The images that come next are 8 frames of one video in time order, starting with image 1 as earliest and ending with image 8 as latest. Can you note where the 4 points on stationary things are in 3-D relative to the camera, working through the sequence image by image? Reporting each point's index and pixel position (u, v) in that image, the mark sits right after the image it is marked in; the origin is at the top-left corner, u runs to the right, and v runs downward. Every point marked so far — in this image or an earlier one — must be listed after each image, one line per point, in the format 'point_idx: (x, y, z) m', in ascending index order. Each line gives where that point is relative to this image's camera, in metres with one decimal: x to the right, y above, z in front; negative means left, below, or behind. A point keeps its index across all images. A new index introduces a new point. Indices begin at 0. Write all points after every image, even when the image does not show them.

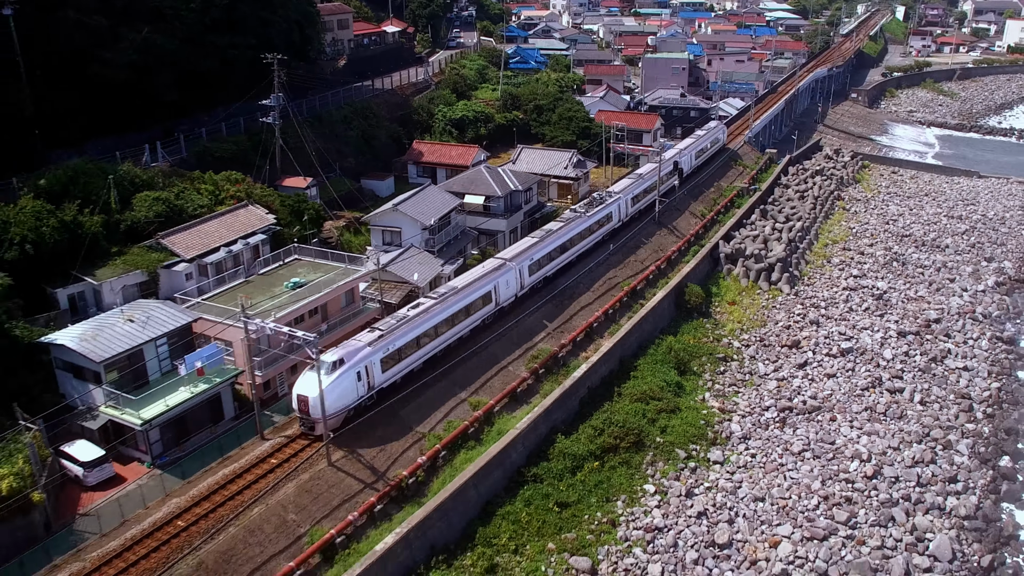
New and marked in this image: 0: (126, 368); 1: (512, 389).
0: (-7.5, -1.6, +16.3) m
1: (+0.3, -2.1, +18.9) m
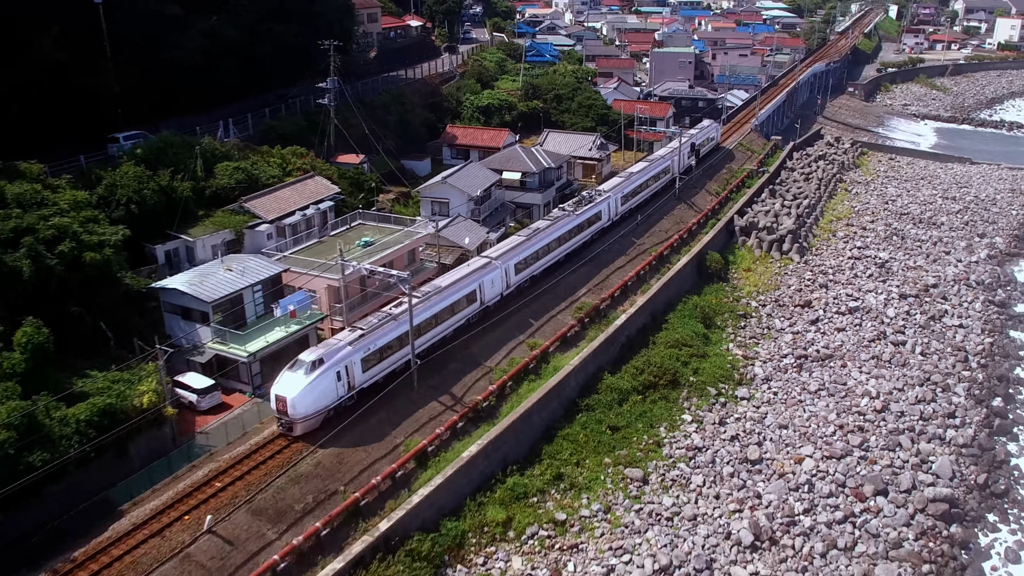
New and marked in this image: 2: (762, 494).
0: (-6.3, -0.5, +18.5) m
1: (+1.5, -1.0, +21.2) m
2: (+5.1, -4.3, +17.3) m
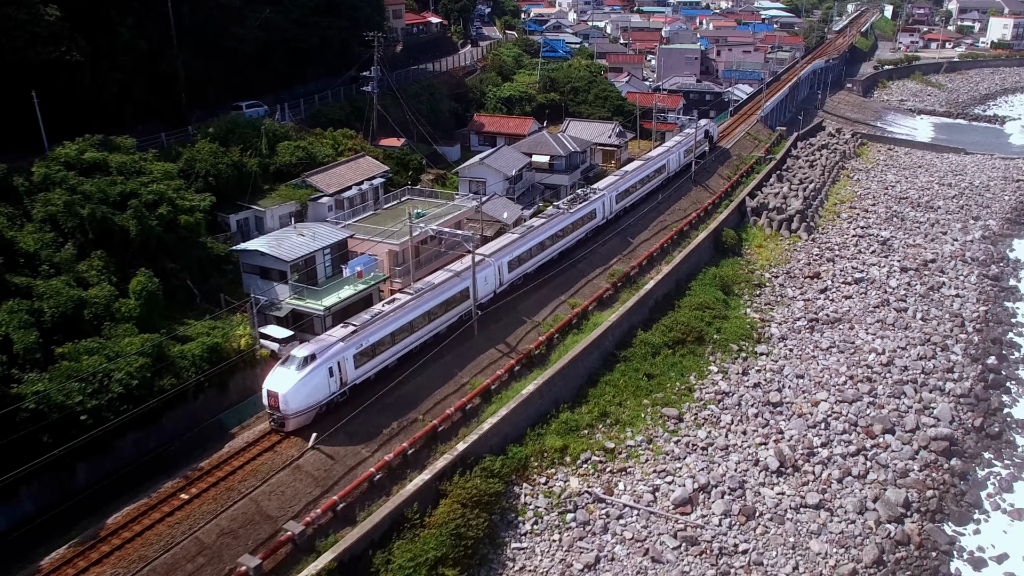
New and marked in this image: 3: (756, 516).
0: (-5.1, +0.4, +20.5) m
1: (+2.6, -0.1, +23.3) m
2: (+6.3, -3.3, +19.4) m
3: (+5.0, -4.6, +17.0) m
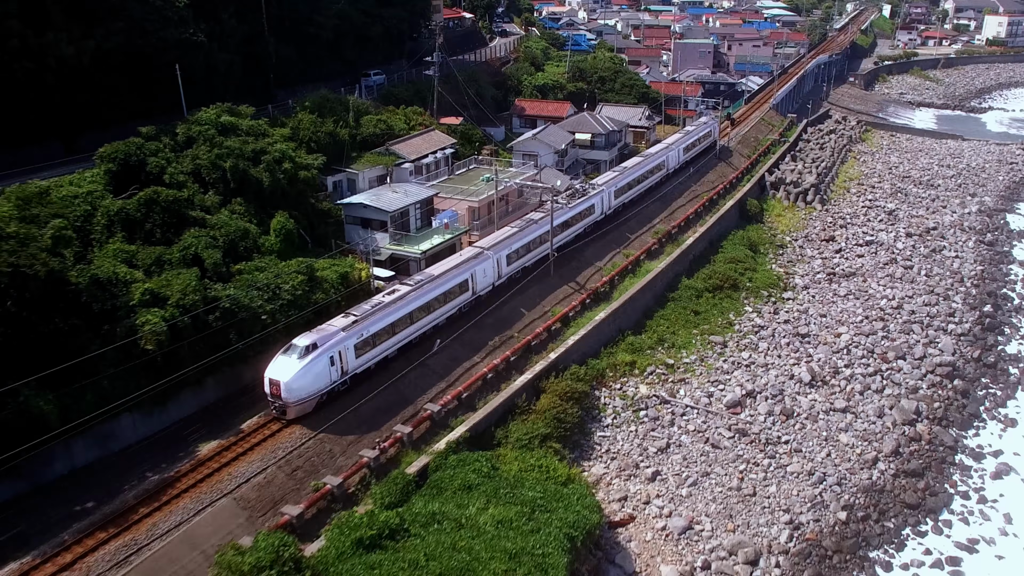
0: (-3.2, +1.9, +23.9) m
1: (+4.5, +1.4, +26.7) m
2: (+8.2, -1.9, +22.8) m
3: (+6.9, -3.1, +20.4) m
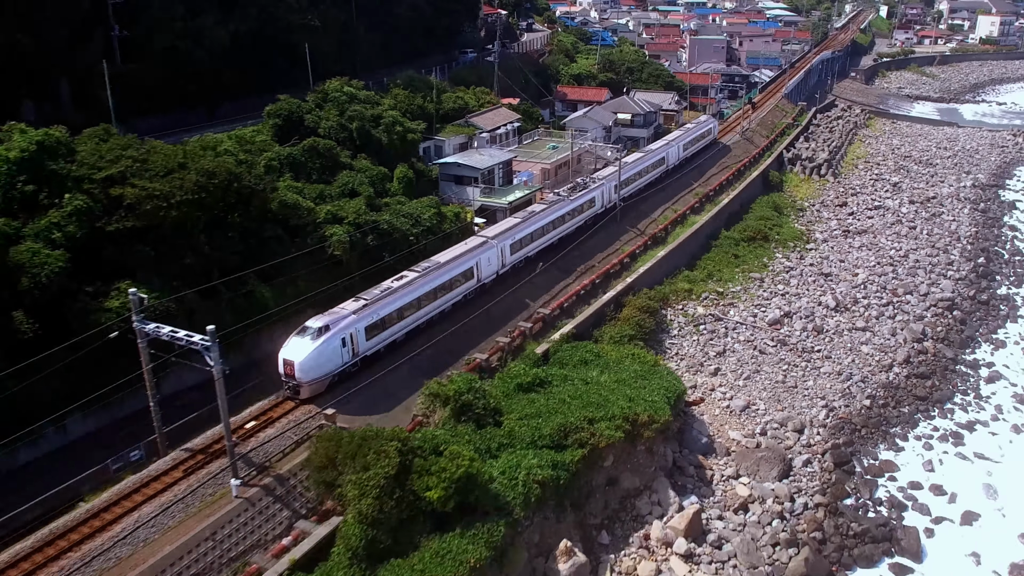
0: (-0.9, +3.7, +28.2) m
1: (+6.8, +3.1, +31.1) m
2: (+10.6, -0.1, +27.2) m
3: (+9.3, -1.3, +24.8) m
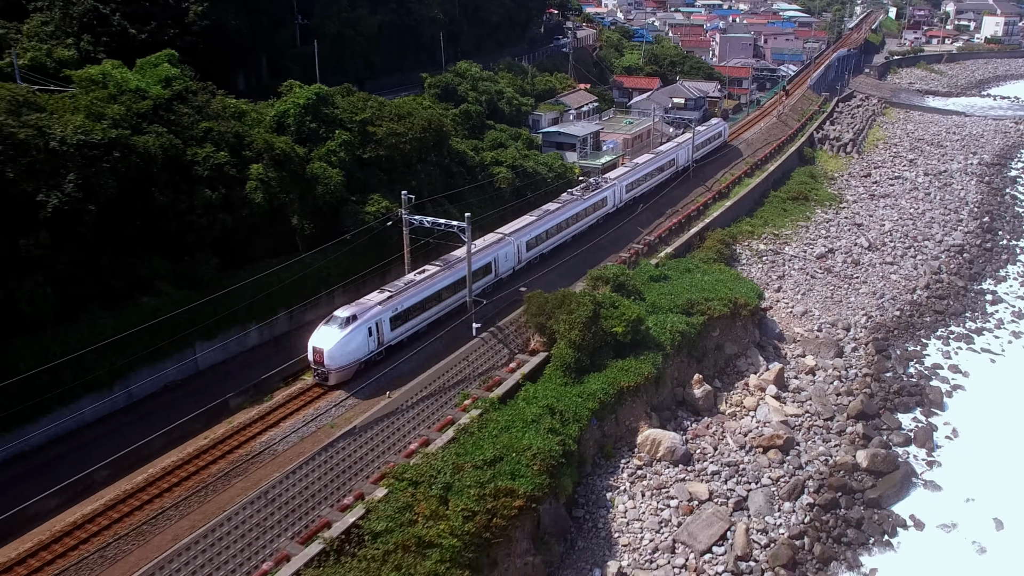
0: (+2.9, +6.0, +34.4) m
1: (+10.6, +5.3, +37.3) m
2: (+14.3, +2.1, +33.4) m
3: (+13.0, +0.9, +31.0) m
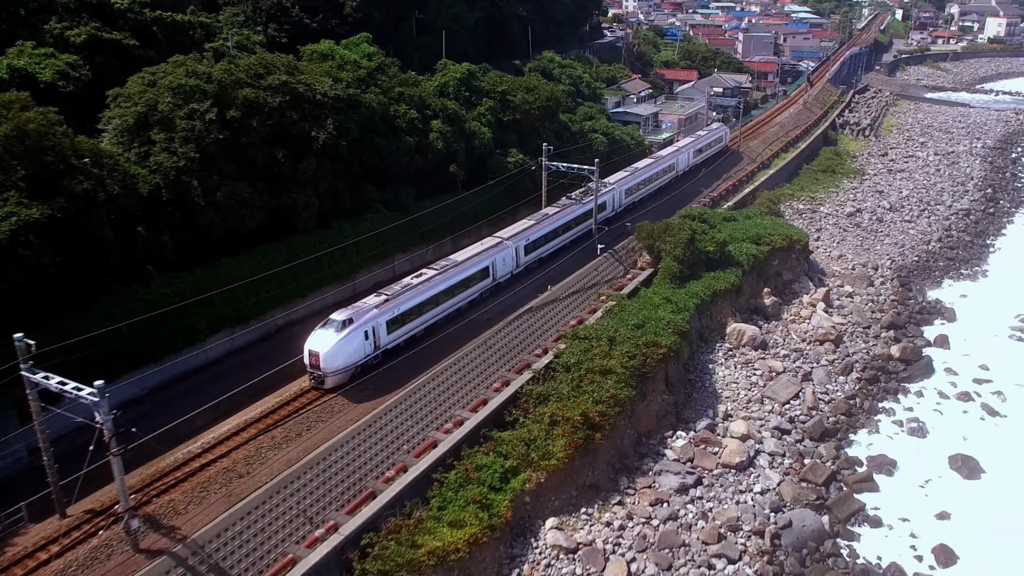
0: (+6.5, +8.1, +40.4) m
1: (+14.2, +7.4, +43.4) m
2: (+17.9, +4.2, +39.5) m
3: (+16.6, +3.0, +37.1) m
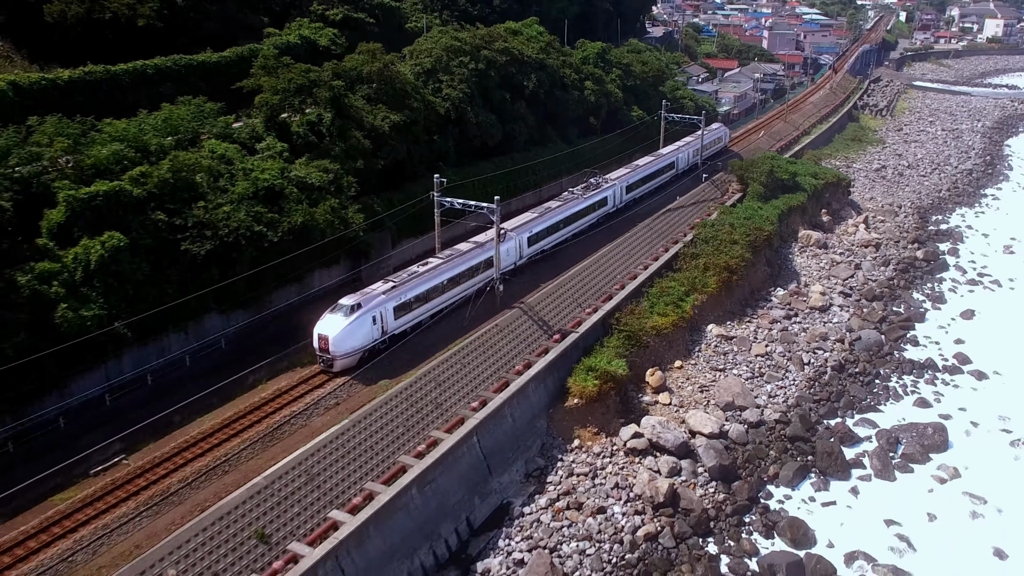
0: (+11.9, +11.6, +50.0) m
1: (+19.6, +10.8, +53.0) m
2: (+23.3, +7.5, +49.1) m
3: (+22.0, +6.3, +46.7) m
